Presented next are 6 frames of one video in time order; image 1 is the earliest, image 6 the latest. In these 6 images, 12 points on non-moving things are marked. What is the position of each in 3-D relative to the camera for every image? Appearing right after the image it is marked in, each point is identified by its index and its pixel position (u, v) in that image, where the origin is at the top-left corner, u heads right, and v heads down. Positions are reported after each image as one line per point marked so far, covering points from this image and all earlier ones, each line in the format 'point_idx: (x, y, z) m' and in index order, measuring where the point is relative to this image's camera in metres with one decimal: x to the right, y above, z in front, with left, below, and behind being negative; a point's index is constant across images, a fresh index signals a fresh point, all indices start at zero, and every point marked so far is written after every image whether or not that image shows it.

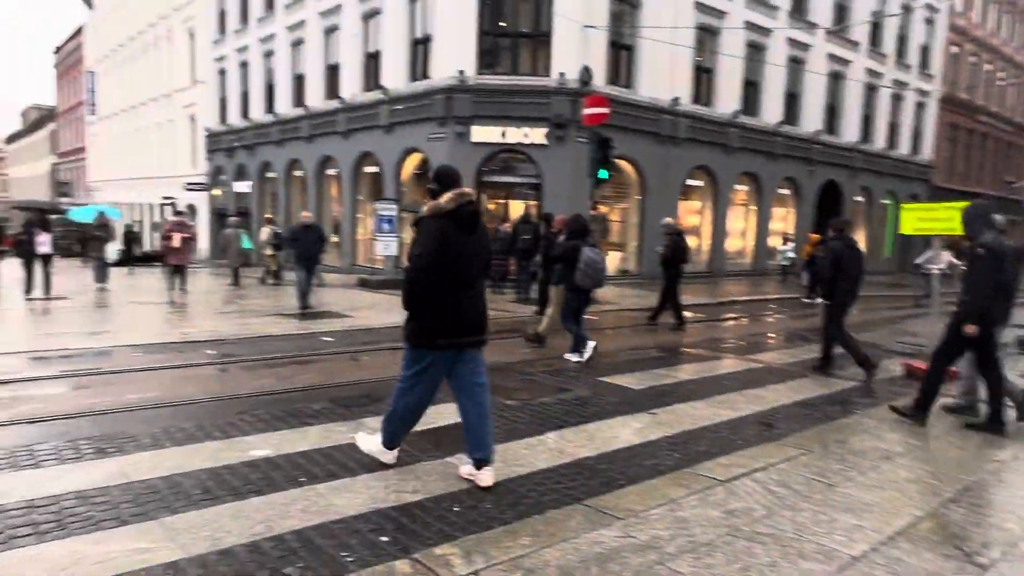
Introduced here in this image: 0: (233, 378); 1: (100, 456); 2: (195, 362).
0: (-2.5, -0.8, +12.0) m
1: (-2.3, -0.9, +8.0) m
2: (-3.2, -0.7, +13.1) m
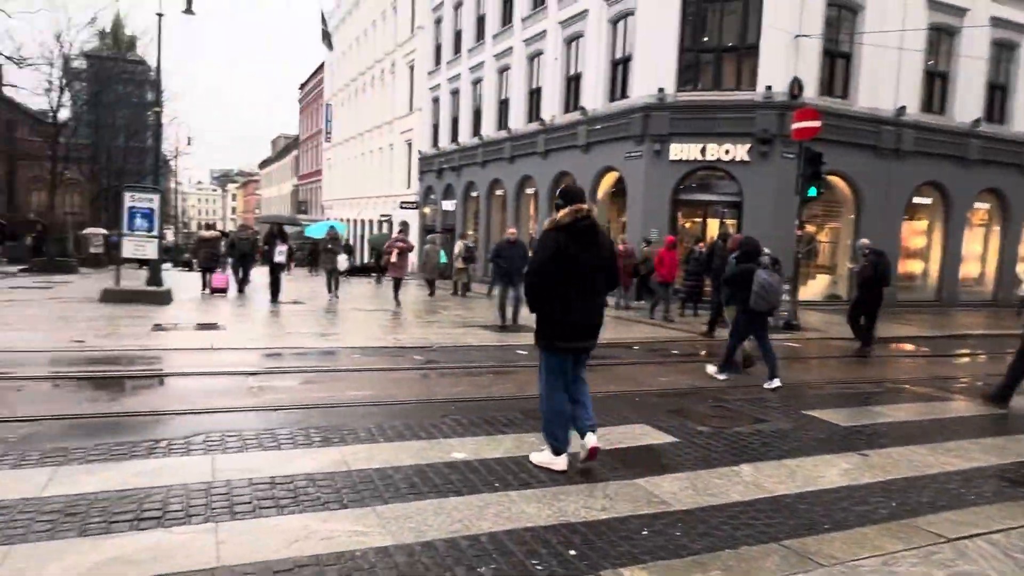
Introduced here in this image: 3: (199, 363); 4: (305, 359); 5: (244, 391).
0: (-0.8, -0.9, +12.1) m
1: (-1.2, -1.0, +8.1) m
2: (-1.2, -0.8, +13.3) m
3: (-3.3, -0.8, +13.5) m
4: (-2.3, -0.7, +14.1) m
5: (-2.4, -0.9, +11.3) m
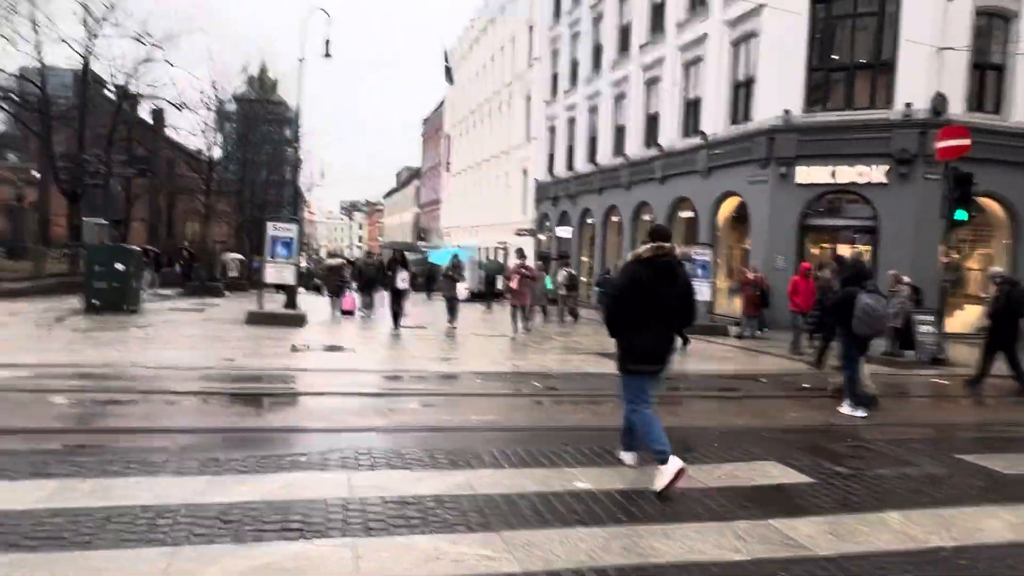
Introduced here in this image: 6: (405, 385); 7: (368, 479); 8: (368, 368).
0: (+0.4, -1.2, +11.9) m
1: (-0.4, -1.1, +8.0) m
2: (+0.1, -1.1, +13.2) m
3: (-2.0, -1.1, +13.6) m
4: (-0.9, -1.0, +14.1) m
5: (-1.3, -1.1, +11.3) m
6: (-1.2, -1.1, +13.7) m
7: (-0.8, -1.1, +7.3) m
8: (-1.7, -1.0, +15.2) m
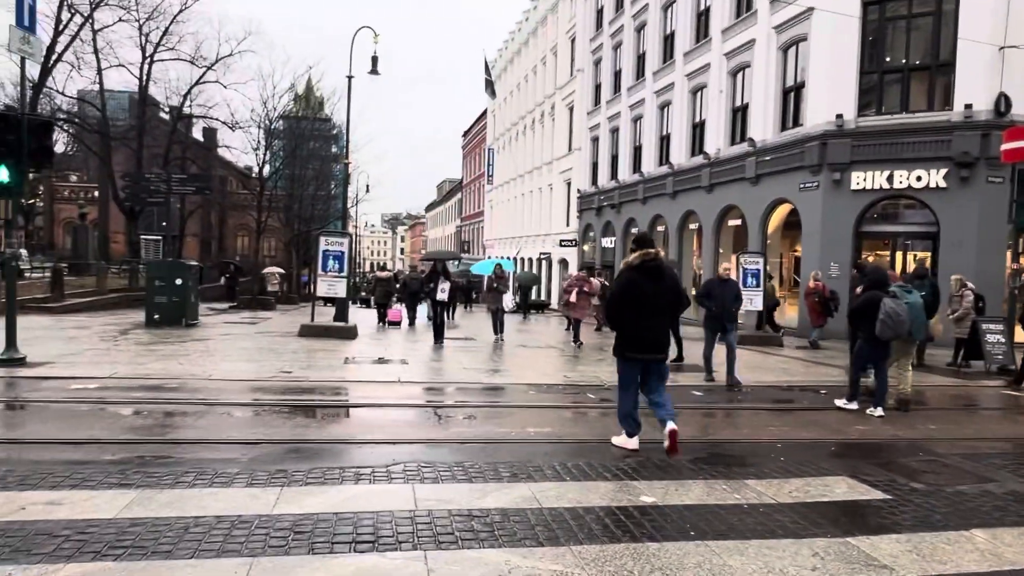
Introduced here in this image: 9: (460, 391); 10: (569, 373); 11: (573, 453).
0: (+0.9, -1.3, +11.9) m
1: (-0.1, -1.2, +7.9) m
2: (+0.6, -1.2, +13.1) m
3: (-1.5, -1.2, +13.6) m
4: (-0.4, -1.2, +14.0) m
5: (-0.8, -1.3, +11.3) m
6: (-0.6, -1.2, +13.7) m
7: (-0.5, -1.2, +7.3) m
8: (-1.1, -1.2, +15.2) m
9: (-0.7, -1.2, +14.2) m
10: (+0.7, -1.1, +16.2) m
11: (+0.4, -1.2, +9.4) m
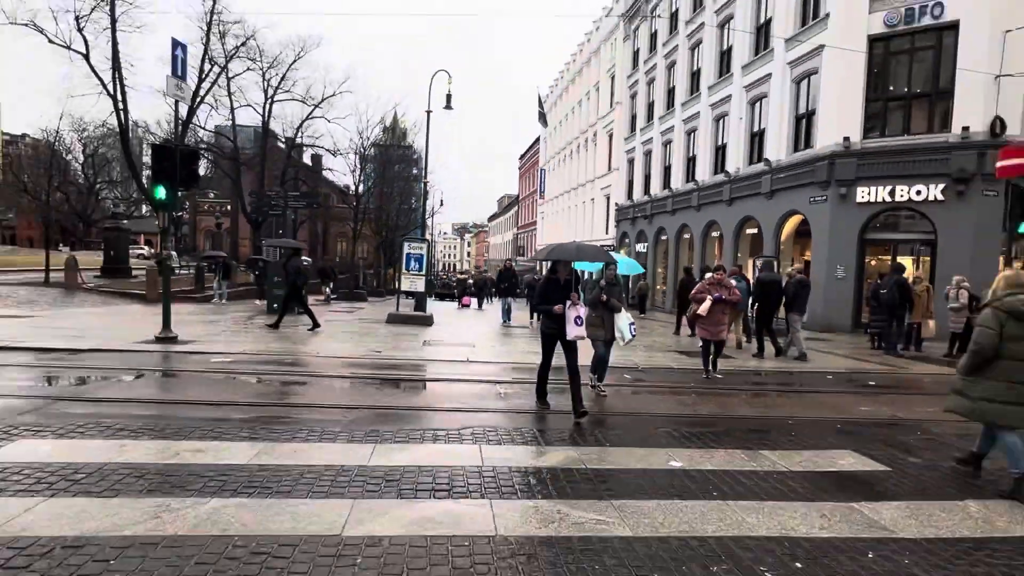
0: (+1.0, -1.6, +15.1) m
1: (-0.4, -1.9, +11.3) m
2: (+0.9, -1.4, +16.3) m
3: (-1.0, -1.3, +17.1) m
4: (+0.1, -1.3, +17.4) m
5: (-0.7, -1.6, +14.7) m
6: (-0.2, -1.4, +17.1) m
7: (-0.9, -1.9, +10.7) m
8: (-0.4, -1.2, +18.6) m
9: (-0.2, -1.3, +17.6) m
10: (+1.4, -1.0, +19.3) m
11: (+0.2, -1.8, +12.8) m
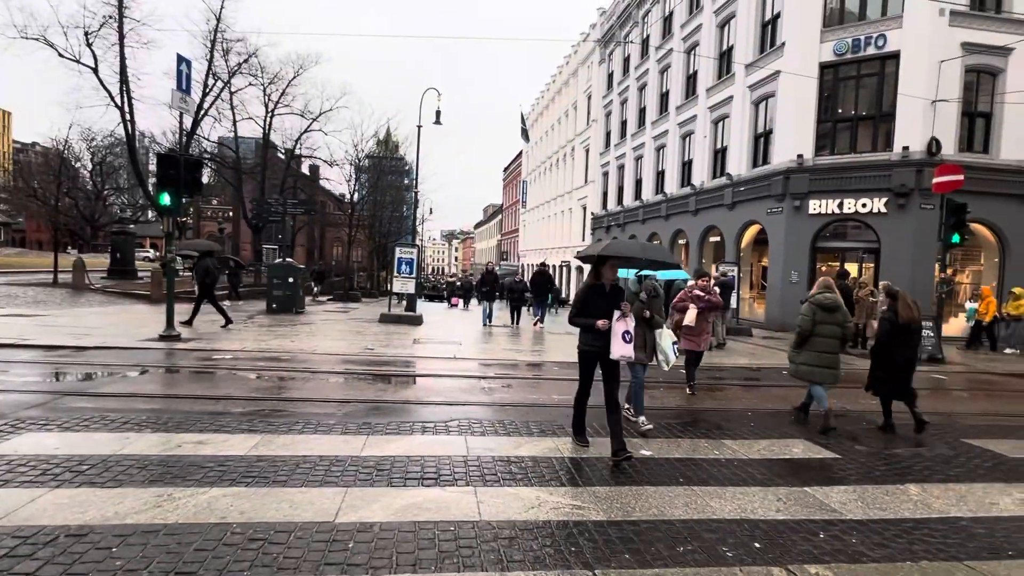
0: (+1.0, -1.6, +16.7) m
1: (-0.1, -1.8, +12.8) m
2: (+0.8, -1.4, +17.9) m
3: (-1.2, -1.3, +18.6) m
4: (-0.1, -1.3, +18.9) m
5: (-0.7, -1.6, +16.2) m
6: (-0.3, -1.4, +18.6) m
7: (-0.6, -1.8, +12.2) m
8: (-0.7, -1.2, +20.1) m
9: (-0.4, -1.3, +19.2) m
10: (+1.1, -1.1, +20.9) m
11: (+0.4, -1.7, +14.3) m
